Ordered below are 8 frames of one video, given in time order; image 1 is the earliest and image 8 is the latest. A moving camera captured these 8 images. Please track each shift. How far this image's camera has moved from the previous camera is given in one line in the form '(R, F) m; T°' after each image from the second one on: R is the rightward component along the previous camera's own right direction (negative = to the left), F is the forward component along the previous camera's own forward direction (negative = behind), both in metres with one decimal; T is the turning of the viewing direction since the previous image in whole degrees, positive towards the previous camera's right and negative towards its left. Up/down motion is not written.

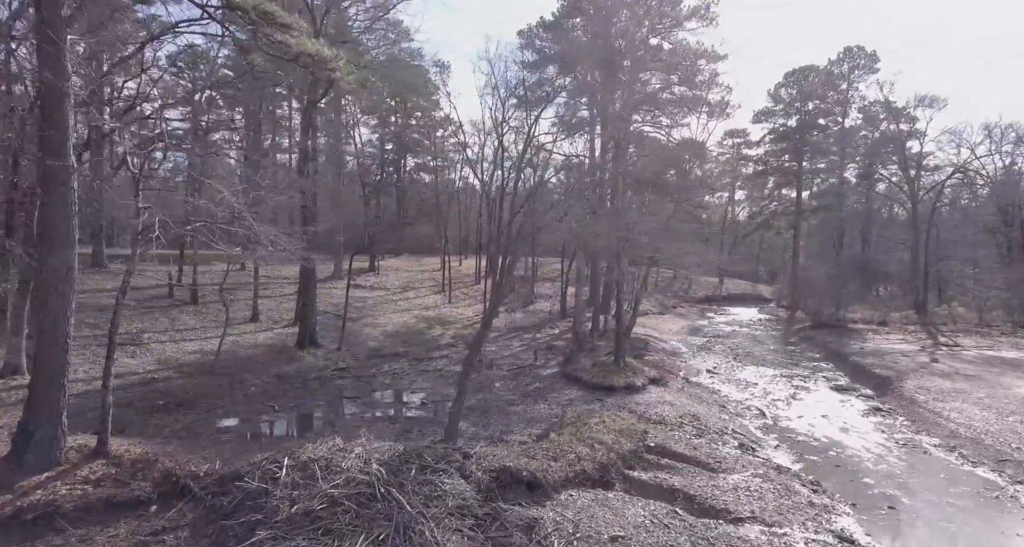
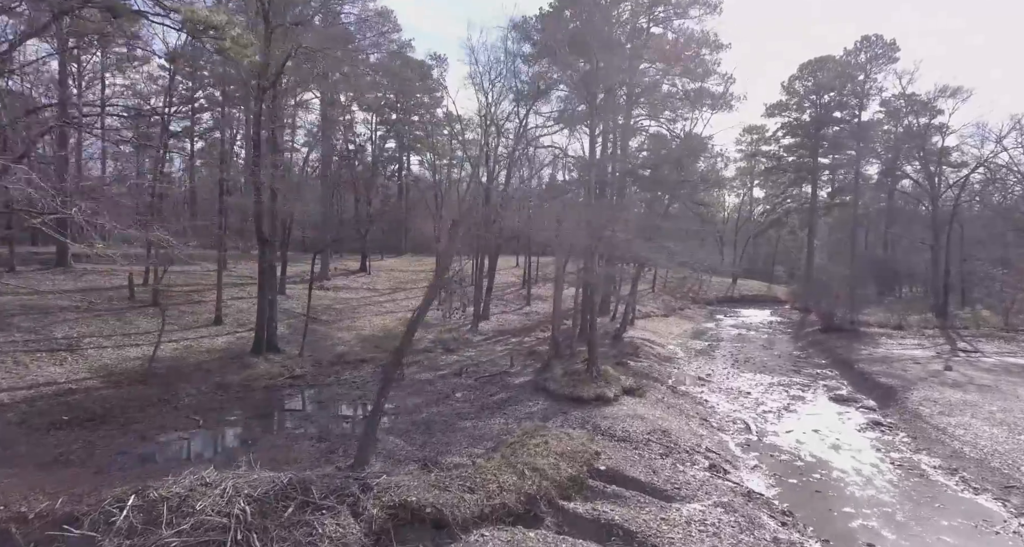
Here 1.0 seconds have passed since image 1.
(+1.0, +0.7) m; -2°
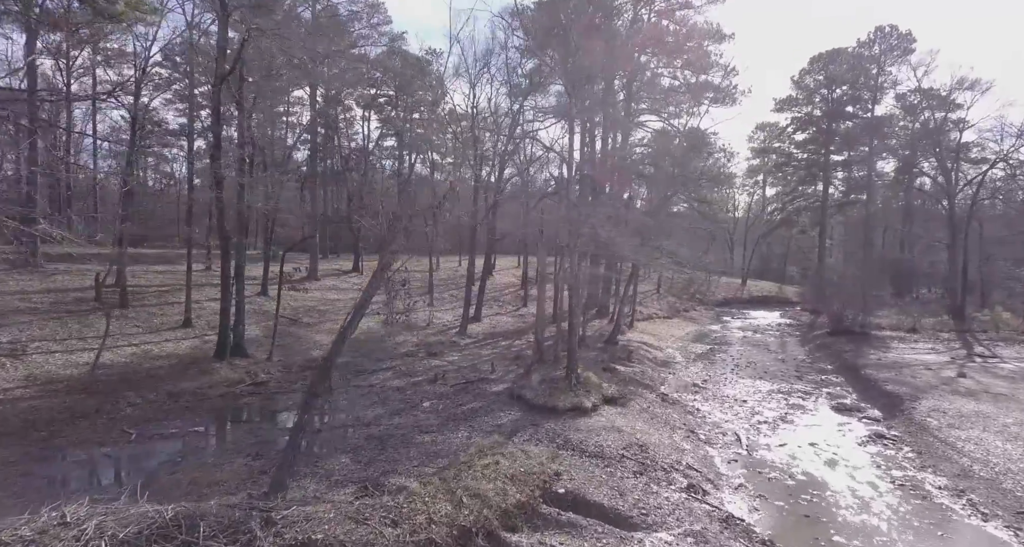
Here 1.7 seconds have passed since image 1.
(+0.7, +0.6) m; -1°
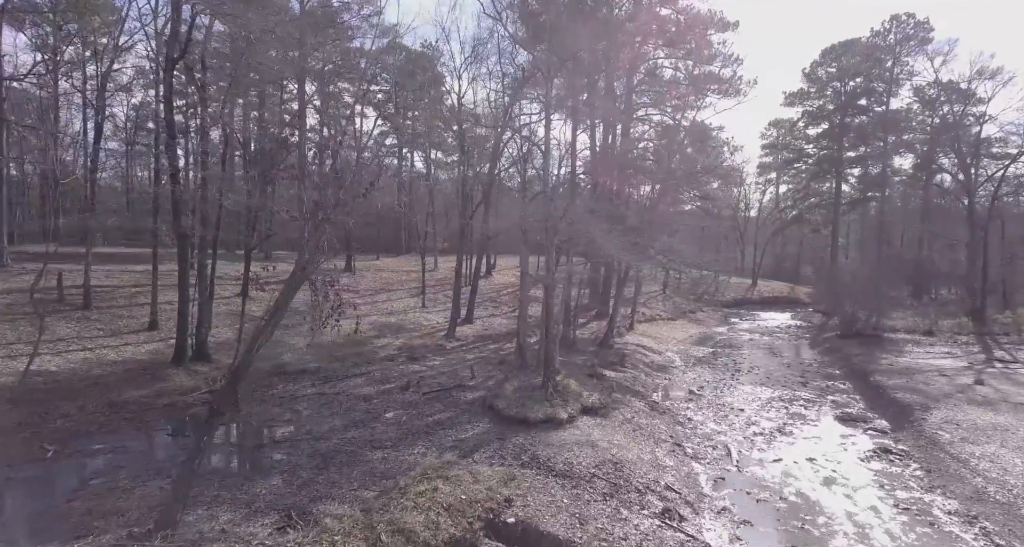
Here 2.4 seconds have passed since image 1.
(+0.7, +0.7) m; -1°
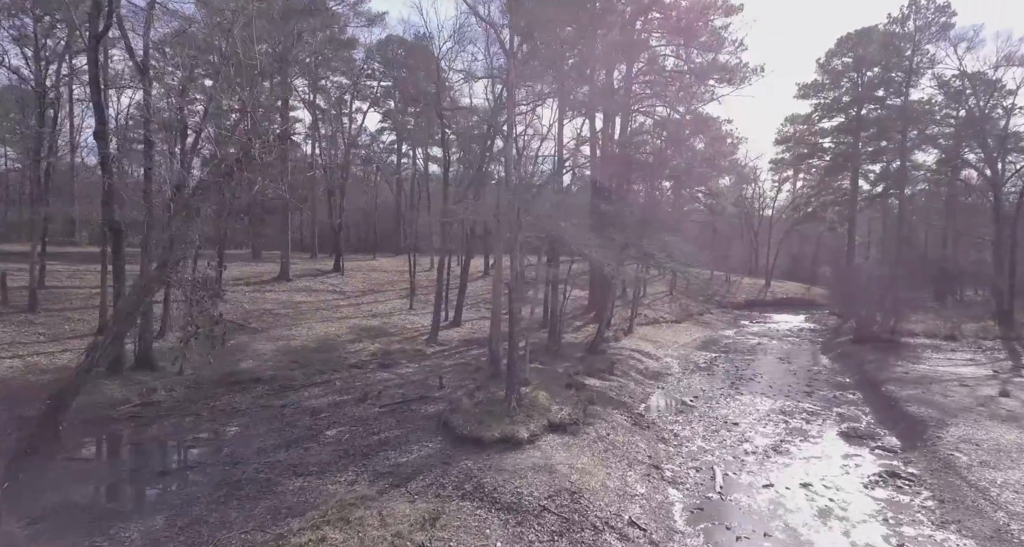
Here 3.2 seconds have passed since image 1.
(+0.8, +0.9) m; -2°
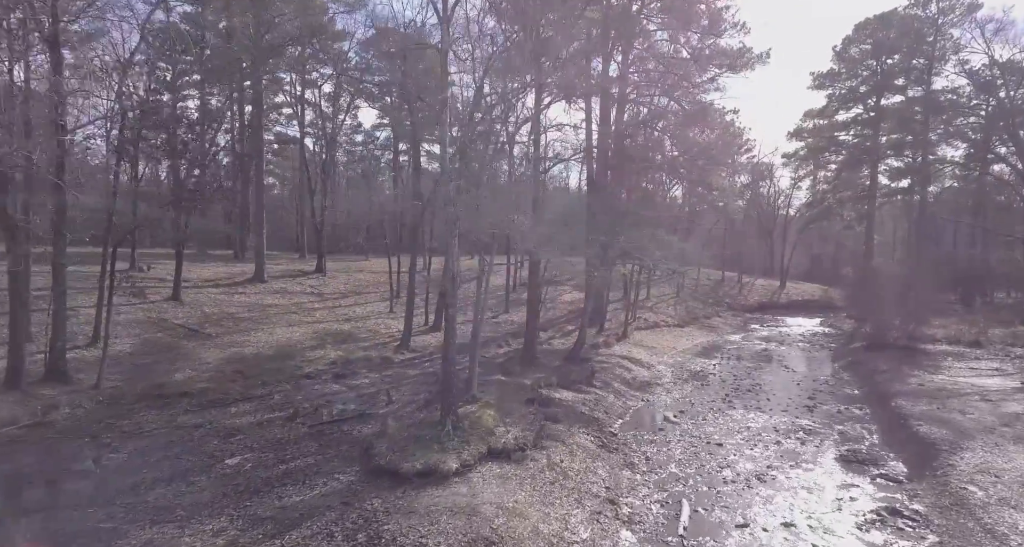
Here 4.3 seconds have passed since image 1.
(+1.1, +1.1) m; -2°
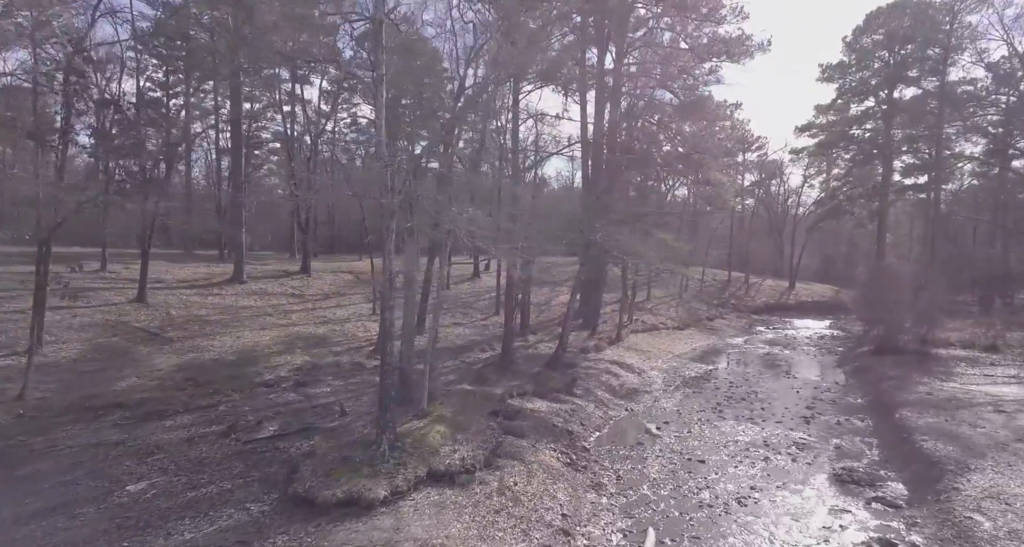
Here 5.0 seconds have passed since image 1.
(+0.8, +0.7) m; -1°
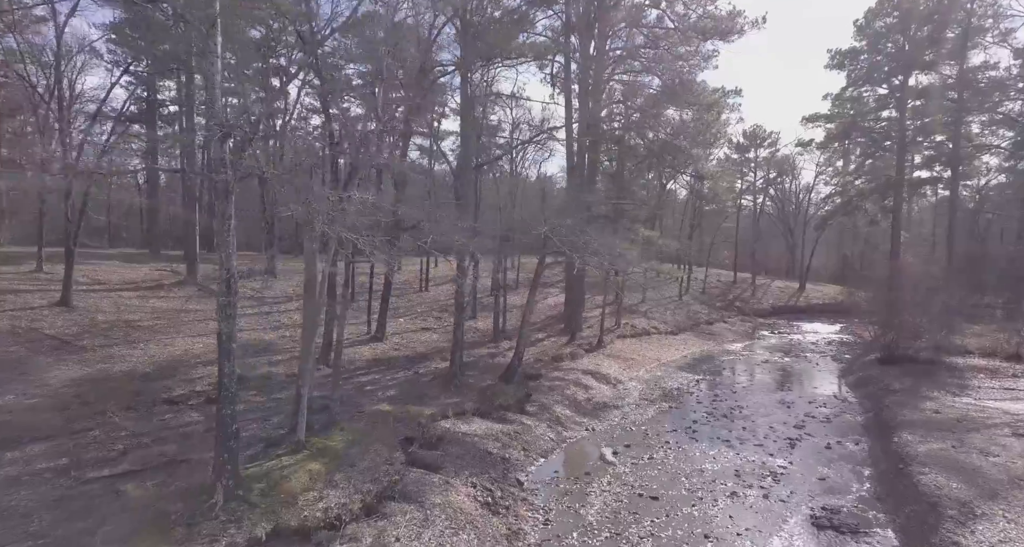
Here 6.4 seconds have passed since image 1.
(+1.4, +1.3) m; -2°
